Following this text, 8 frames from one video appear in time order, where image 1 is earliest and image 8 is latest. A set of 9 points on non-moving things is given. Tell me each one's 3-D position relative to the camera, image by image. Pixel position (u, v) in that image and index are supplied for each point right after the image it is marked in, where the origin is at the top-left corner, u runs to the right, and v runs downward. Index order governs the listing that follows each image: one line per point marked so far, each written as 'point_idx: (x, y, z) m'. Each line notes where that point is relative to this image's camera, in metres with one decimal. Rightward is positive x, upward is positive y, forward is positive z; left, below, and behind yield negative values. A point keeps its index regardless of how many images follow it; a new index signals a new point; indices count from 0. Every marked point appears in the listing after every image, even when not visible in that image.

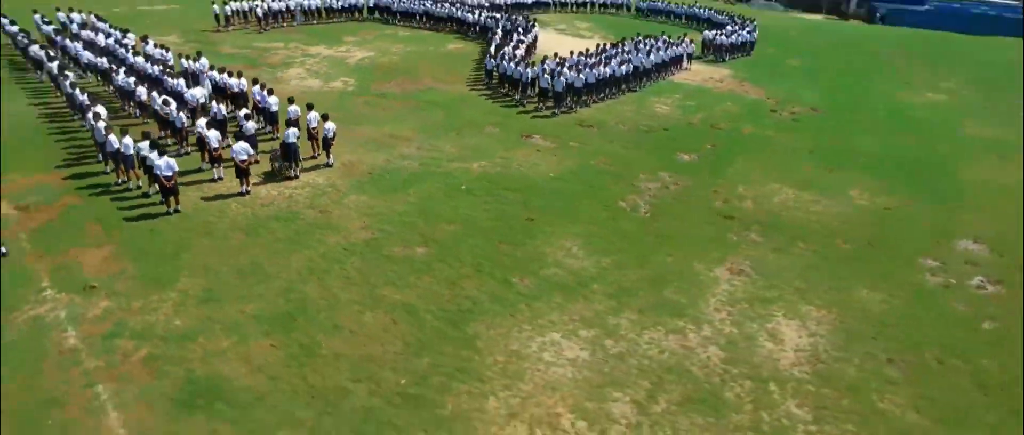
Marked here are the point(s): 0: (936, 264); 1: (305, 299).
0: (+4.5, -0.5, +6.3) m
1: (-1.9, -0.7, +5.0) m
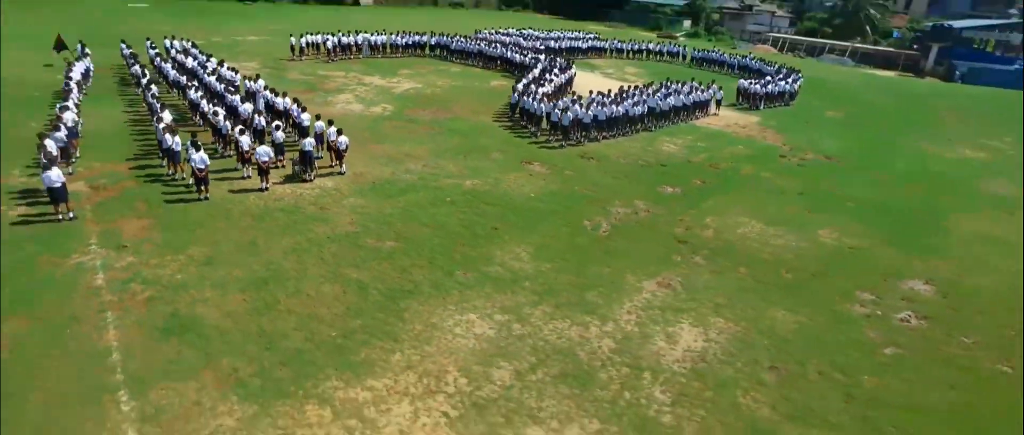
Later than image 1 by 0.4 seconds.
0: (+4.0, -0.9, +6.7) m
1: (-2.5, -0.6, +6.1) m
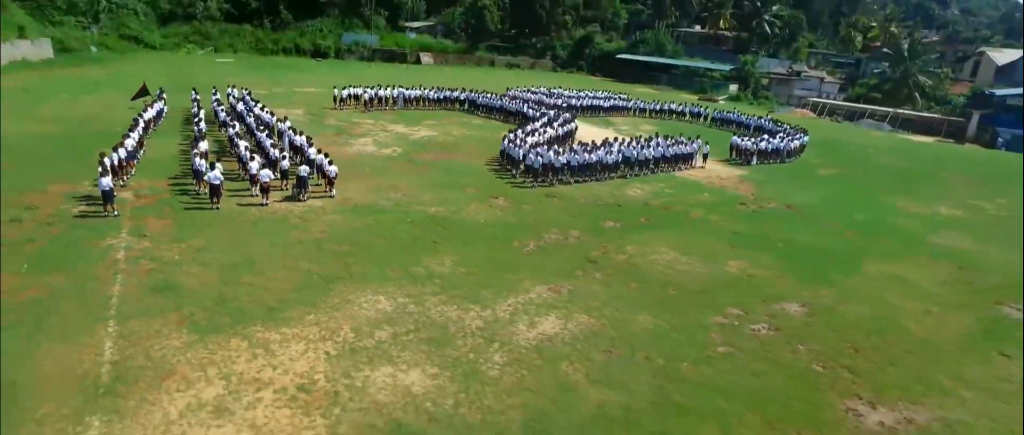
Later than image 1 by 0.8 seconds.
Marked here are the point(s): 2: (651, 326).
0: (+2.9, -1.2, +7.8) m
1: (-3.5, -0.6, +7.9) m
2: (+1.6, -1.3, +7.2) m
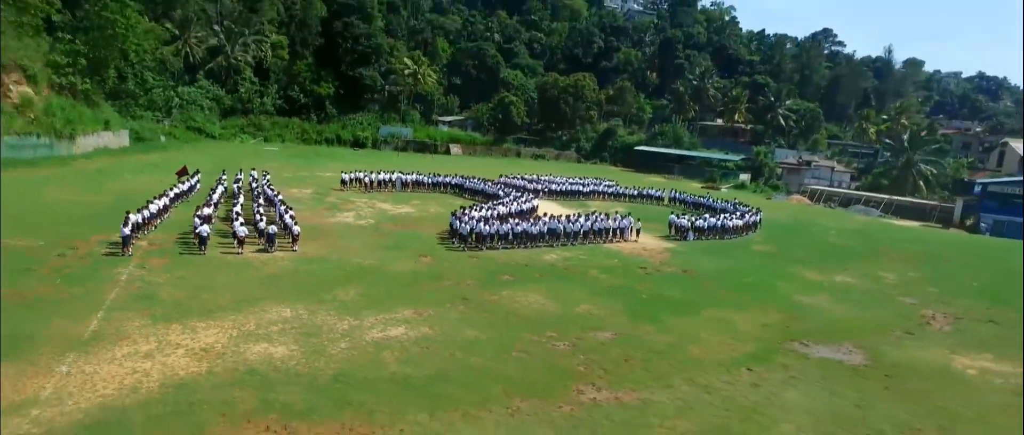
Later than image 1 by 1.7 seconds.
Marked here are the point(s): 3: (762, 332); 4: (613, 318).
0: (+0.7, -2.0, +10.4) m
1: (-5.7, -1.3, +11.2) m
2: (-0.7, -2.0, +9.9) m
3: (+4.9, -2.2, +11.6) m
4: (+2.0, -1.9, +11.7) m
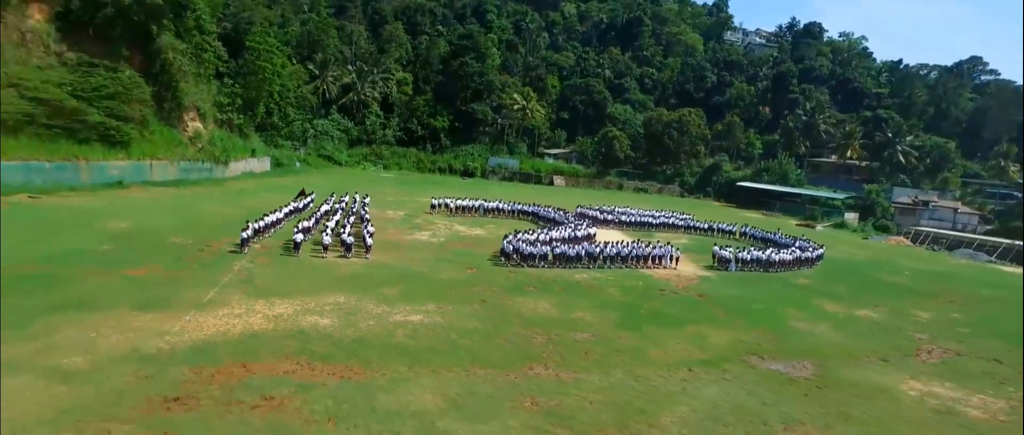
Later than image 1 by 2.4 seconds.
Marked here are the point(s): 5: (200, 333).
0: (+0.5, -2.4, +12.9) m
1: (-5.5, -1.5, +15.0) m
2: (-0.9, -2.3, +12.7) m
3: (+4.9, -2.8, +13.3) m
4: (+2.1, -2.5, +13.9) m
5: (-5.7, -2.1, +10.7) m
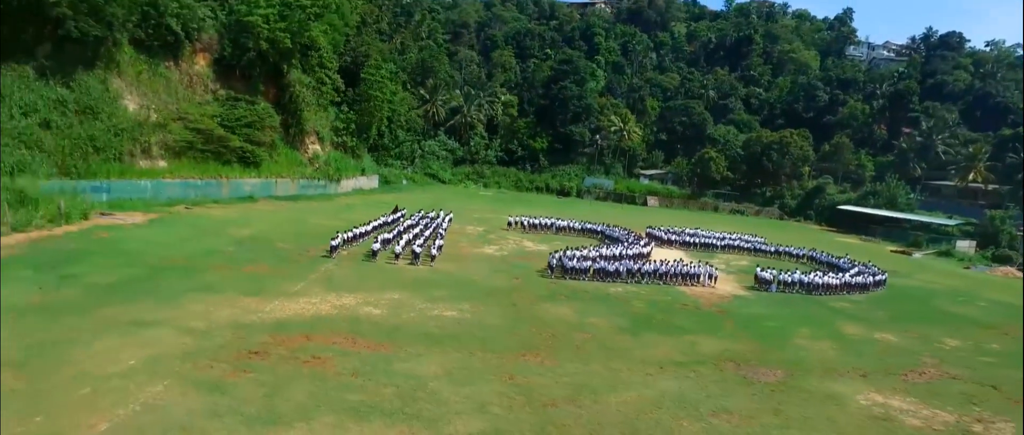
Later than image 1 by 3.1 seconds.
0: (+0.9, -2.9, +15.5) m
1: (-4.7, -1.9, +18.8) m
2: (-0.6, -2.7, +15.6) m
3: (+5.2, -3.4, +15.1) m
4: (+2.5, -3.0, +16.2) m
5: (-5.6, -2.3, +14.5) m
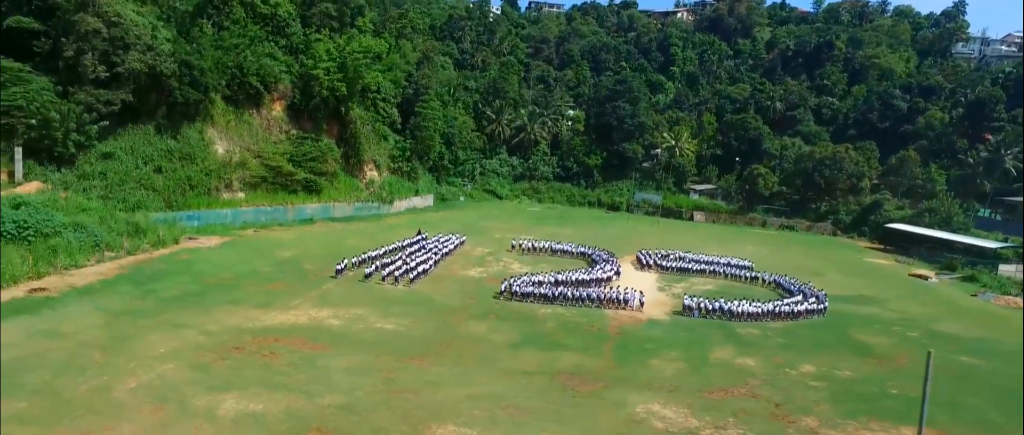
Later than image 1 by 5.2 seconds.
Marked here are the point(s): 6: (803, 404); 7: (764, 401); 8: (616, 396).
0: (-2.2, -4.4, +21.4) m
1: (-7.1, -3.4, +25.6) m
2: (-3.6, -4.3, +21.8) m
3: (+1.9, -5.0, +20.2) m
4: (-0.4, -4.6, +21.8) m
5: (-8.8, -3.8, +21.6) m
6: (+9.1, -5.9, +18.8) m
7: (+7.9, -5.7, +18.6) m
8: (+3.2, -5.4, +17.9) m
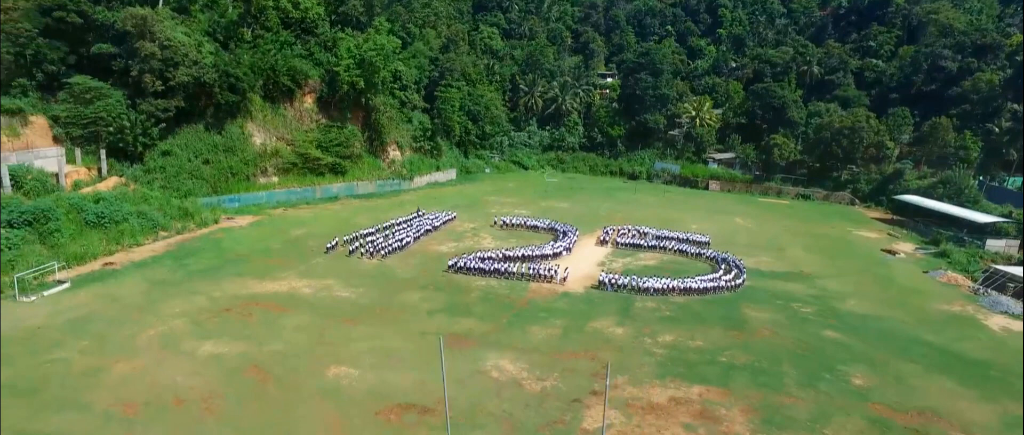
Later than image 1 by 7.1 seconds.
0: (-6.0, -4.3, +28.5) m
1: (-10.2, -2.9, +33.2) m
2: (-7.3, -4.1, +29.0) m
3: (-2.1, -5.0, +26.8) m
4: (-4.2, -4.4, +28.7) m
5: (-12.5, -3.6, +29.5) m
6: (+4.8, -6.0, +24.4) m
7: (+3.6, -5.9, +24.4) m
8: (-1.2, -5.6, +24.4) m
